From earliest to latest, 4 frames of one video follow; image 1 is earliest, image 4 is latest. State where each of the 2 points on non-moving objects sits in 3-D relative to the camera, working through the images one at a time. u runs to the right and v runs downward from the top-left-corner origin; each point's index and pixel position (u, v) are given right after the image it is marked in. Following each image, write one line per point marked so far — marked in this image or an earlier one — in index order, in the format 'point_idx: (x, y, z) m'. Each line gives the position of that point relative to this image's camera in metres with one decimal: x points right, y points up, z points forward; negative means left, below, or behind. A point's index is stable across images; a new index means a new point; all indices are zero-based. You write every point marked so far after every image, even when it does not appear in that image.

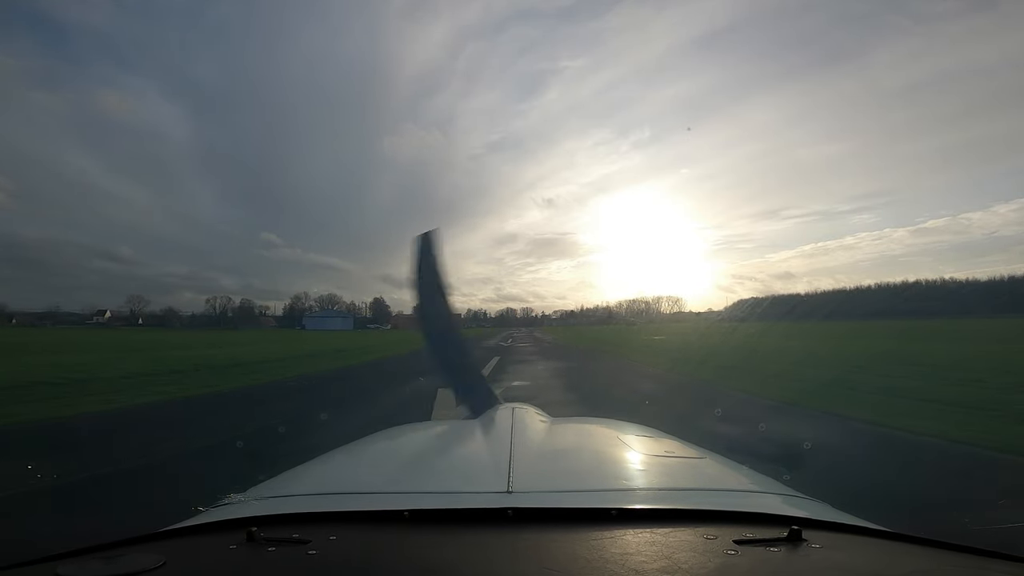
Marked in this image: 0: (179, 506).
0: (-3.9, -2.5, +7.8) m
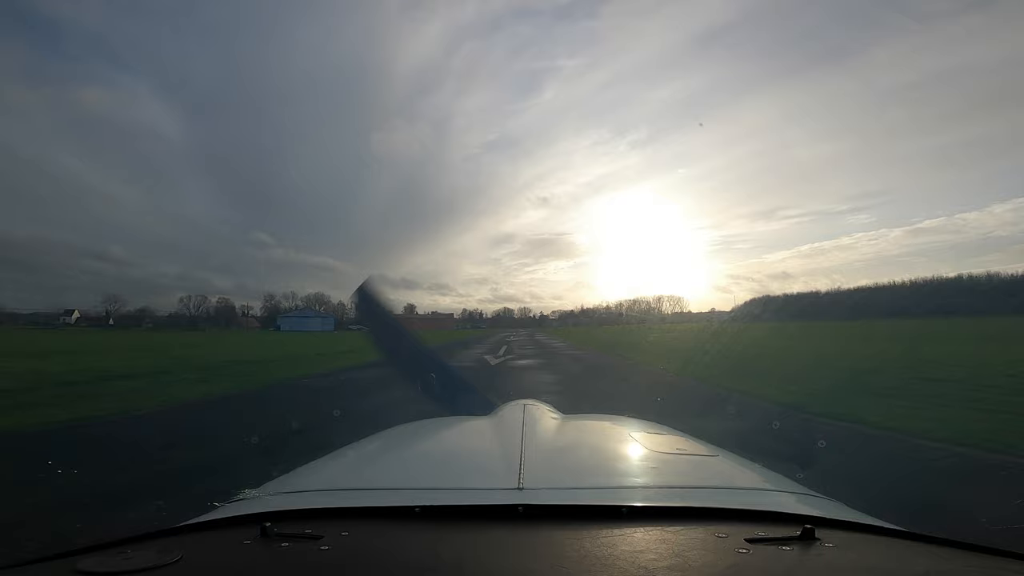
0: (-3.5, -2.4, +7.6) m
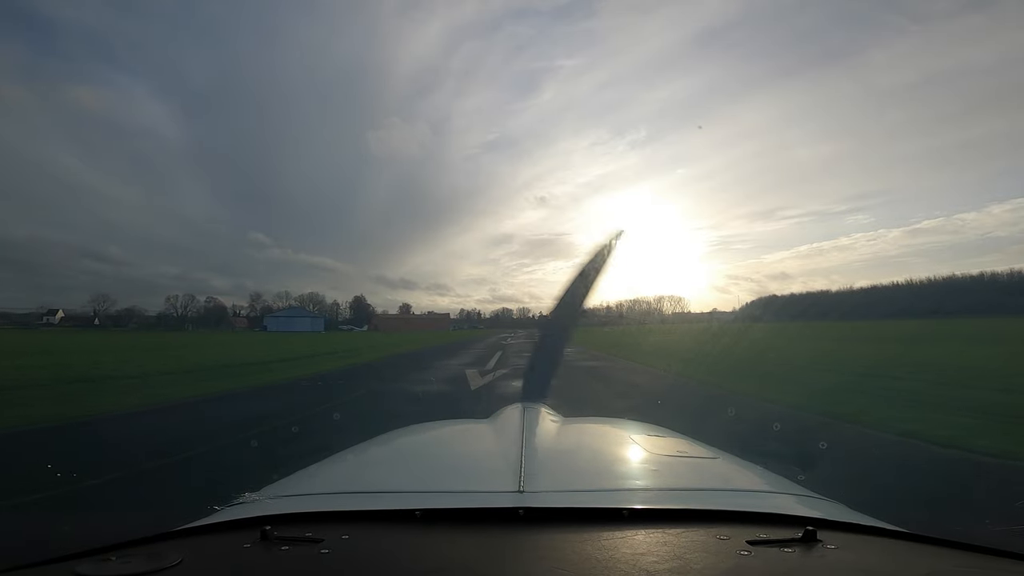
0: (-3.5, -2.5, +7.5) m
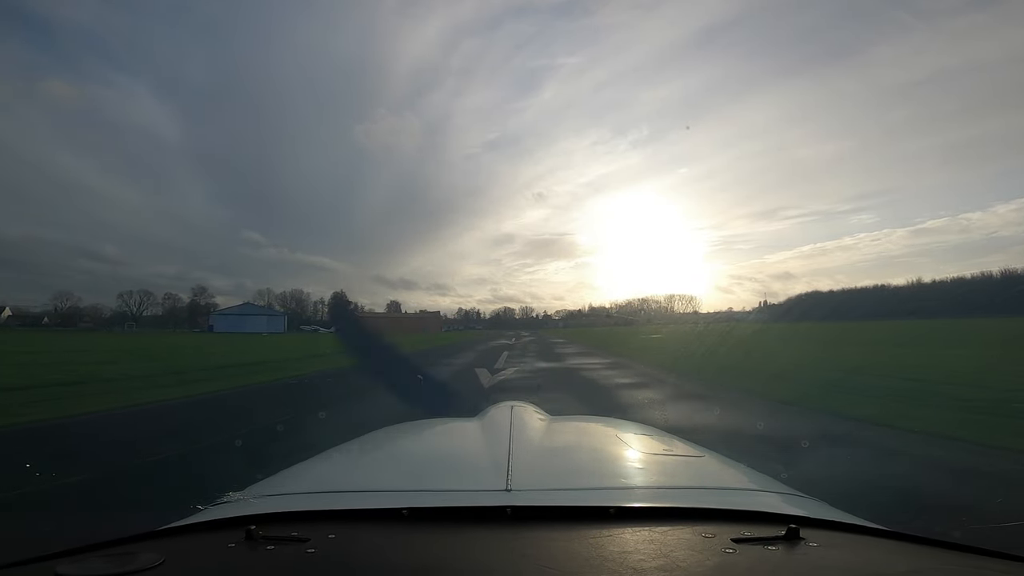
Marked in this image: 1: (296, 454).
0: (-3.4, -2.4, +5.8) m
1: (-3.1, -2.5, +8.6) m
